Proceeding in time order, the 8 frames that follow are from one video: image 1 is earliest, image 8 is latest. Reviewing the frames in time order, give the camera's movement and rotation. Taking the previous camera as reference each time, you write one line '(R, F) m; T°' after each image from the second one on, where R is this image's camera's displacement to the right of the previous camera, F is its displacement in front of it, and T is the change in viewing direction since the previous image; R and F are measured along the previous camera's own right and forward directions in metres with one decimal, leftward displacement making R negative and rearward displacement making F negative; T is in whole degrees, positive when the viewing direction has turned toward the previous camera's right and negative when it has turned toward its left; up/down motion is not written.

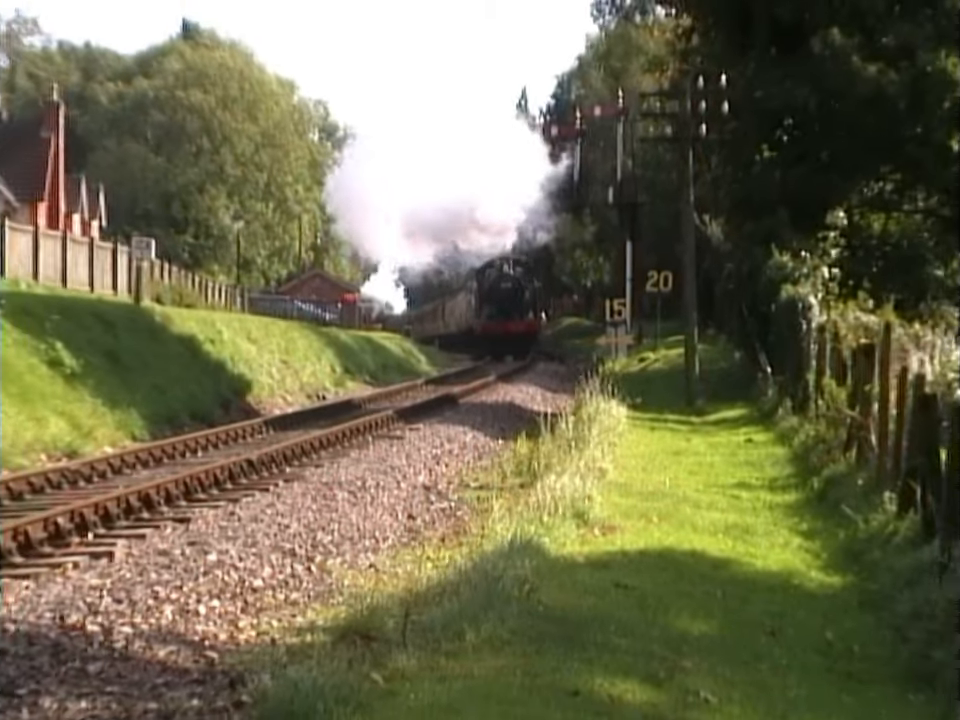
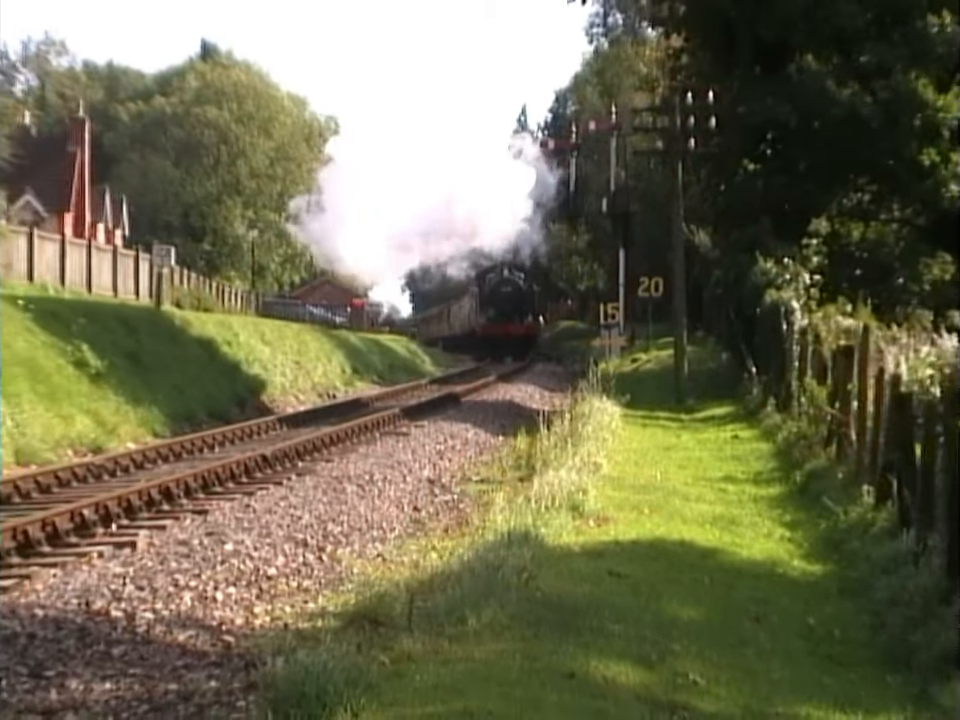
(+0.1, -0.6) m; -1°
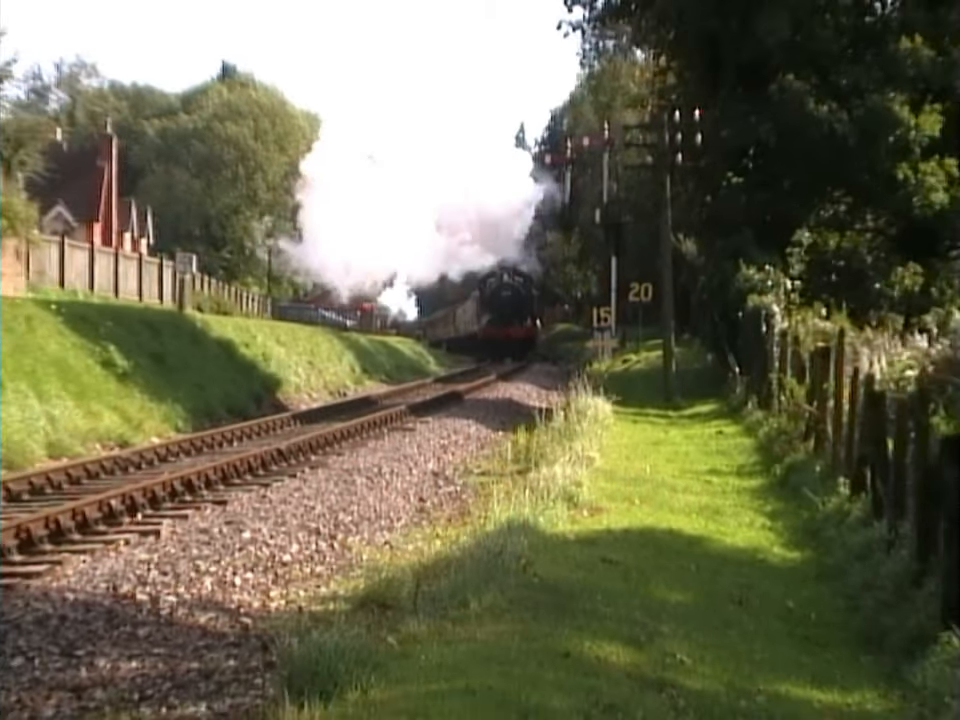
(0.0, -0.7) m; 0°
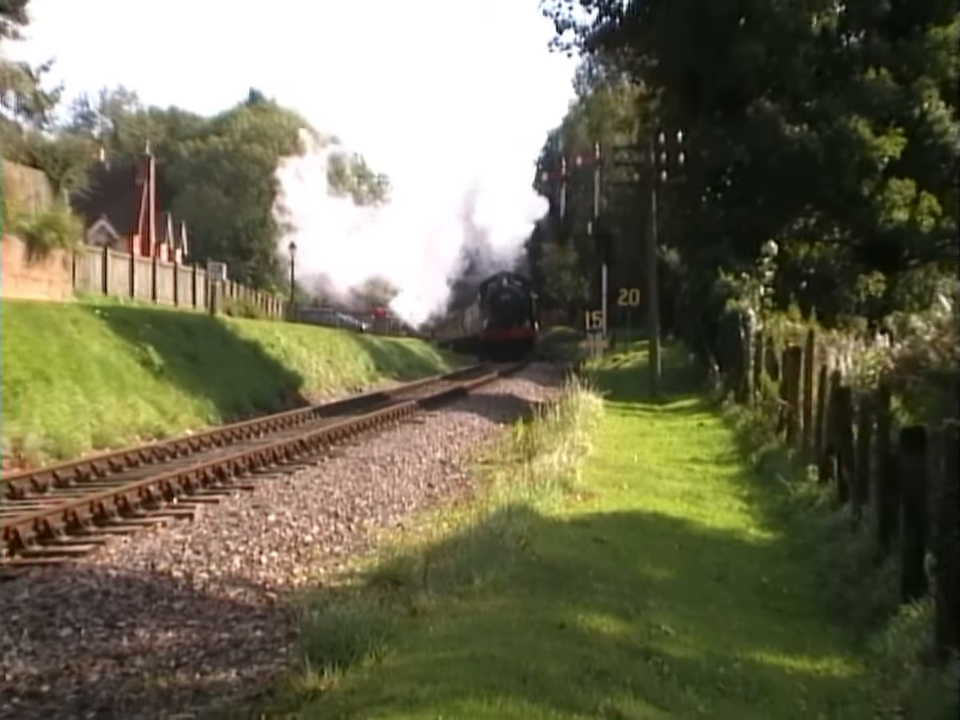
(+0.1, -1.1) m; 0°
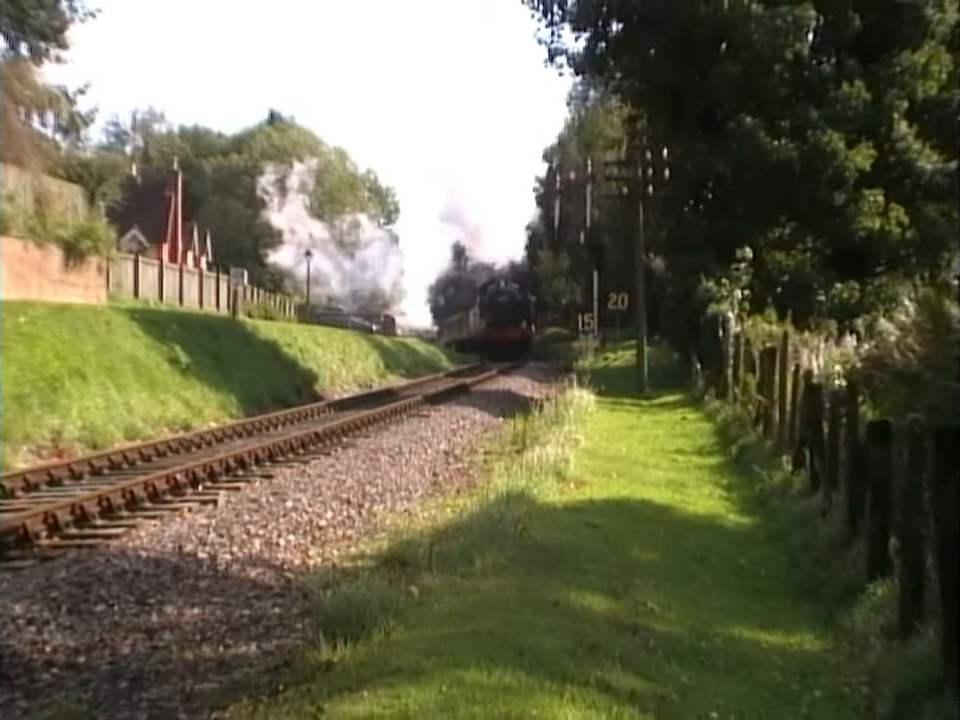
(+0.1, -1.0) m; 0°
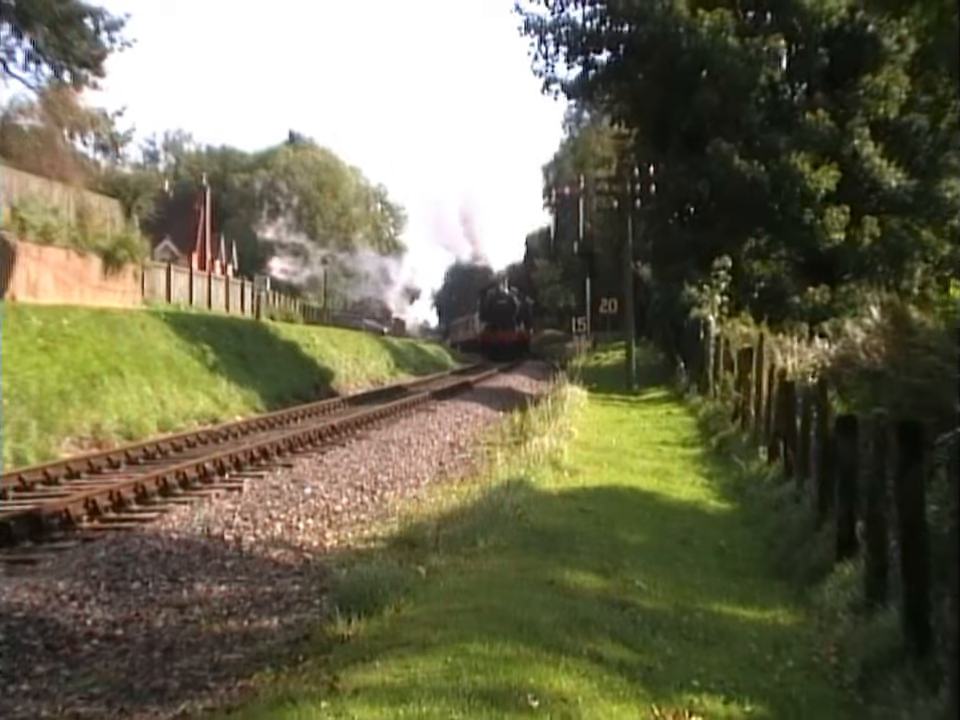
(+0.1, -1.2) m; 0°
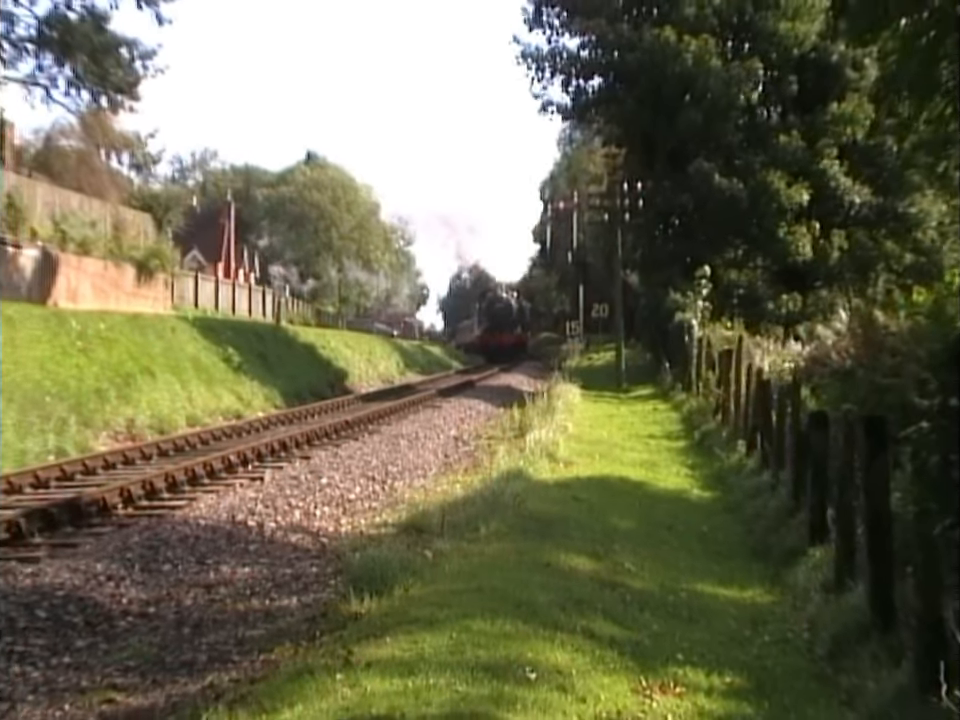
(+0.1, -1.3) m; 0°
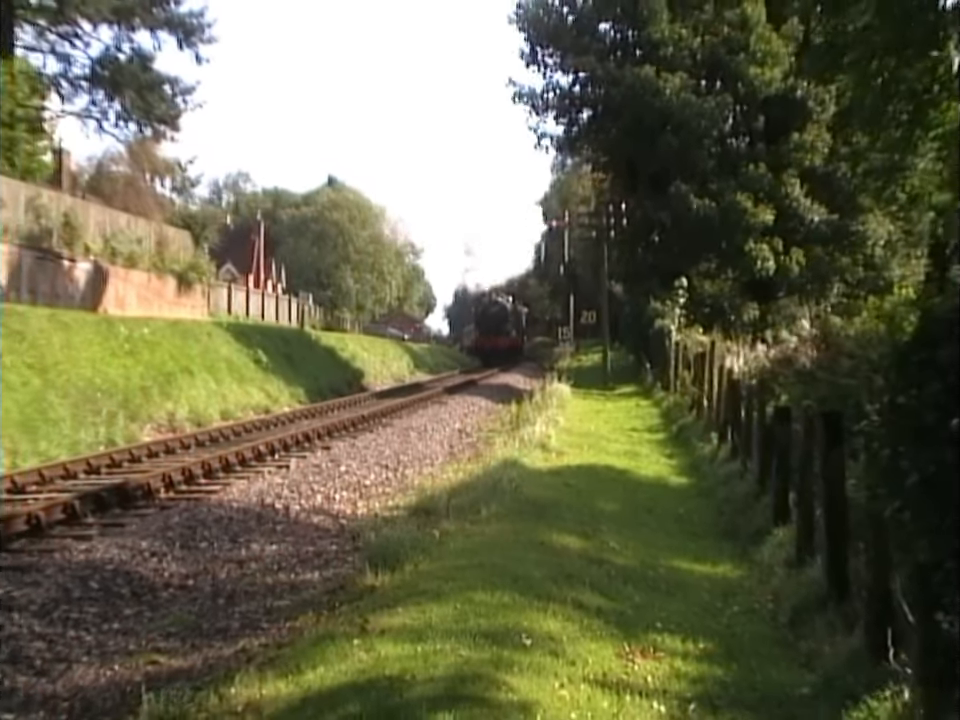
(+0.1, -2.0) m; 0°
